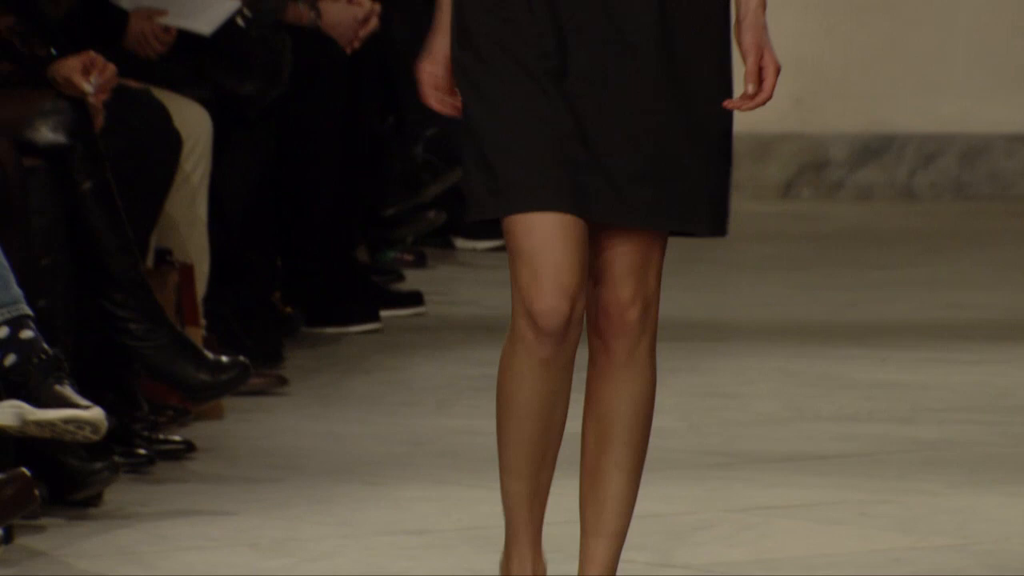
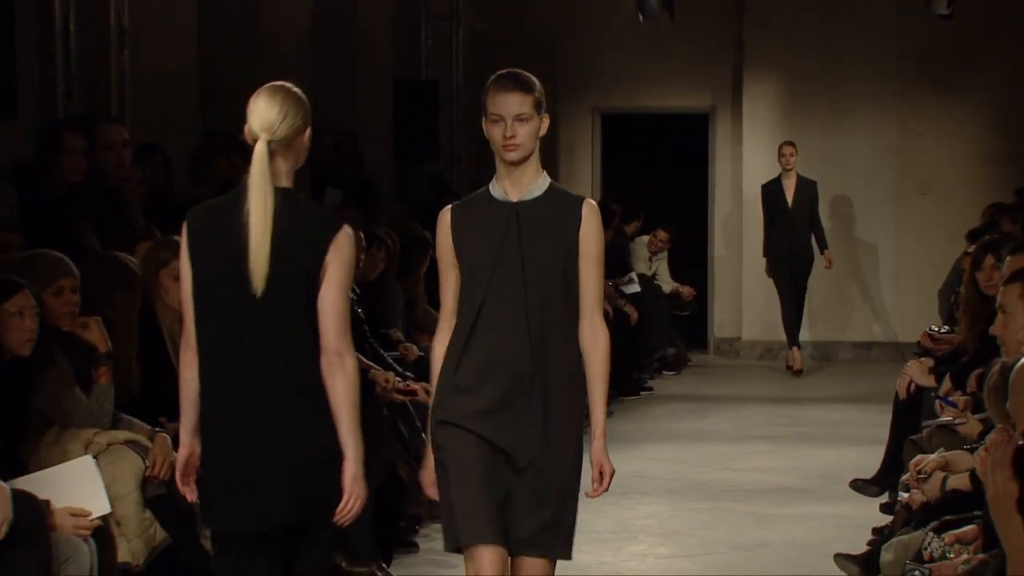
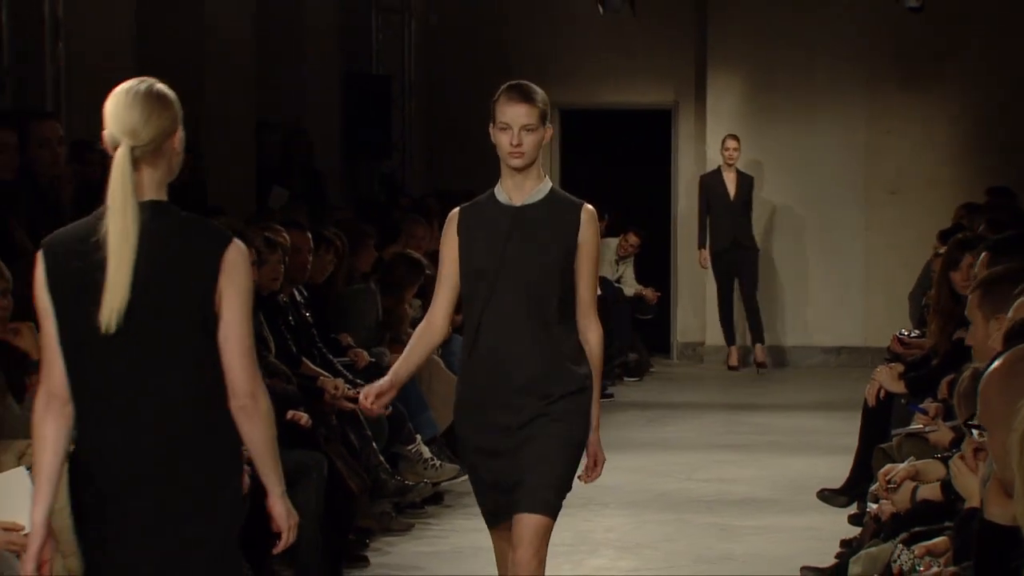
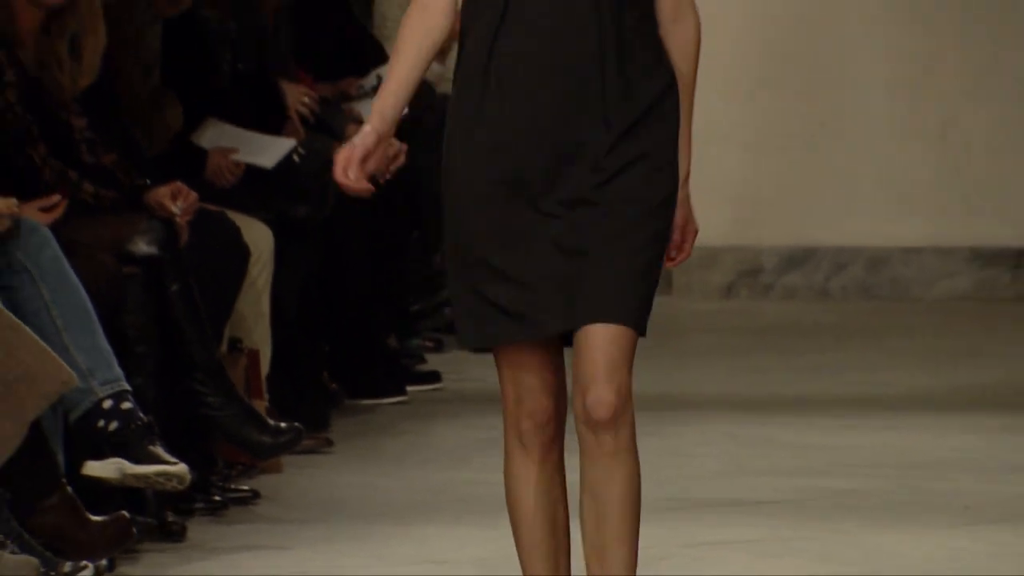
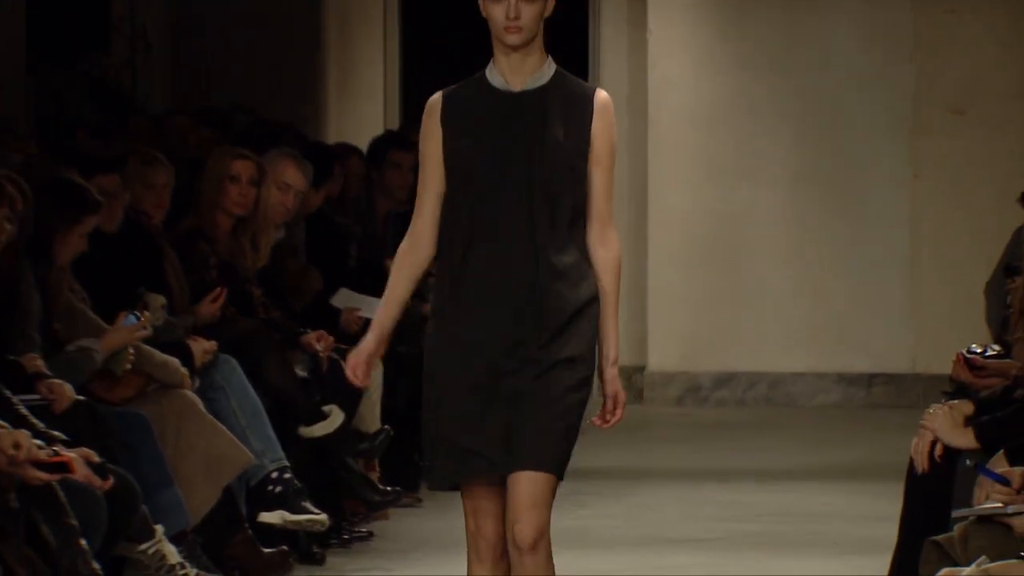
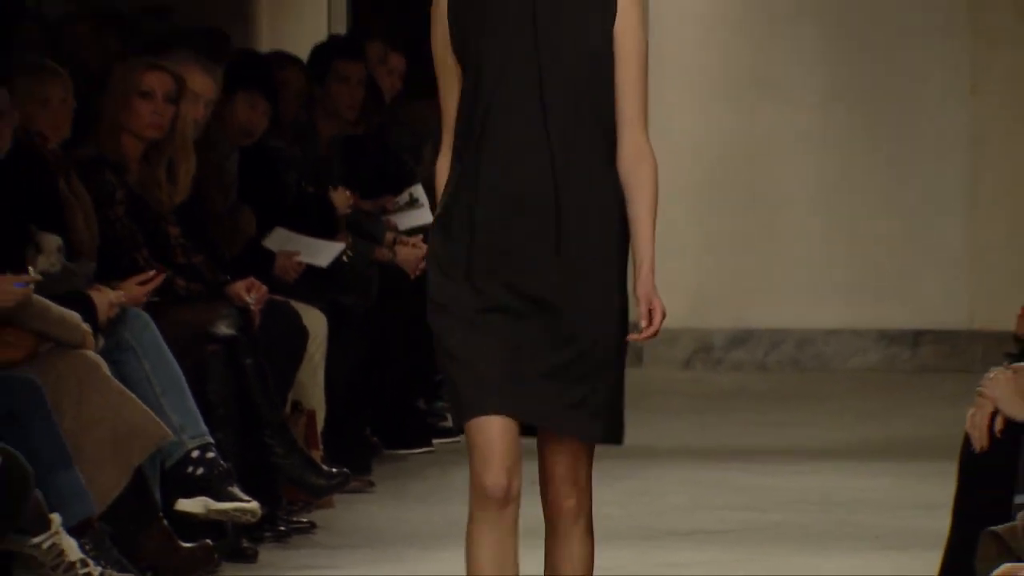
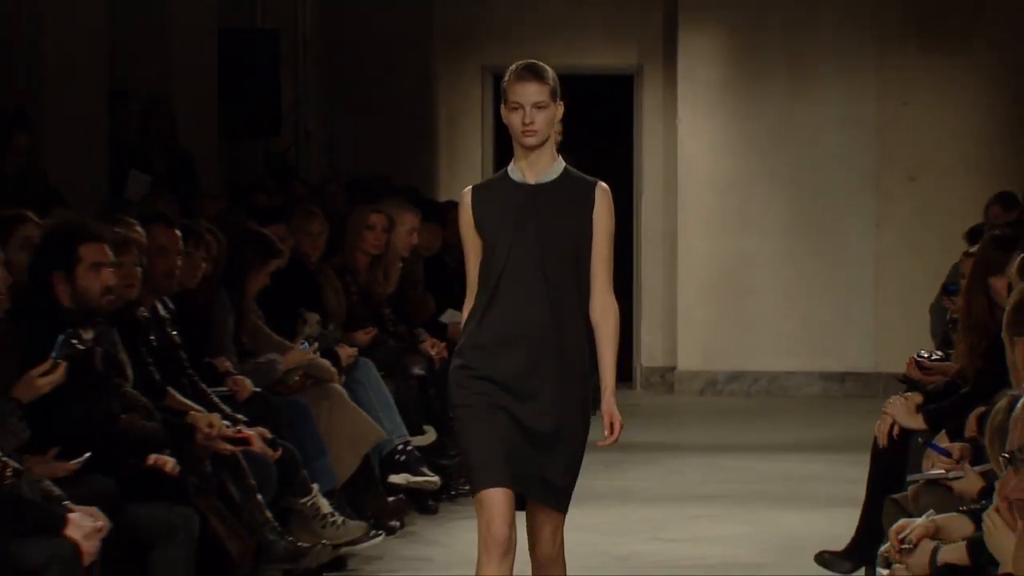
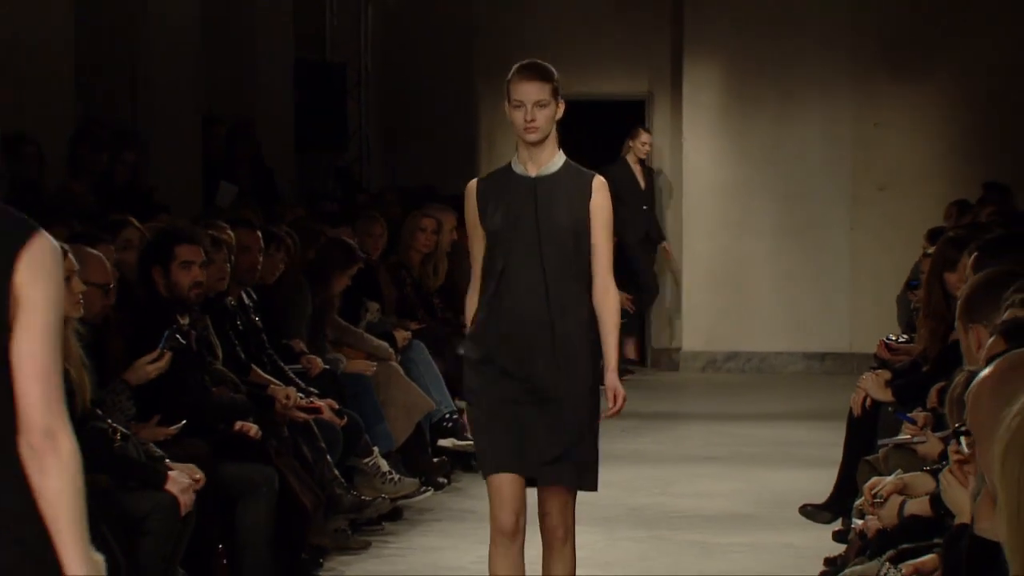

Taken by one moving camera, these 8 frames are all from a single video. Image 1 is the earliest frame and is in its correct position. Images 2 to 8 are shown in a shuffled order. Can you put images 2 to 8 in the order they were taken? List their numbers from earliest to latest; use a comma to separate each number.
4, 6, 5, 7, 8, 3, 2
